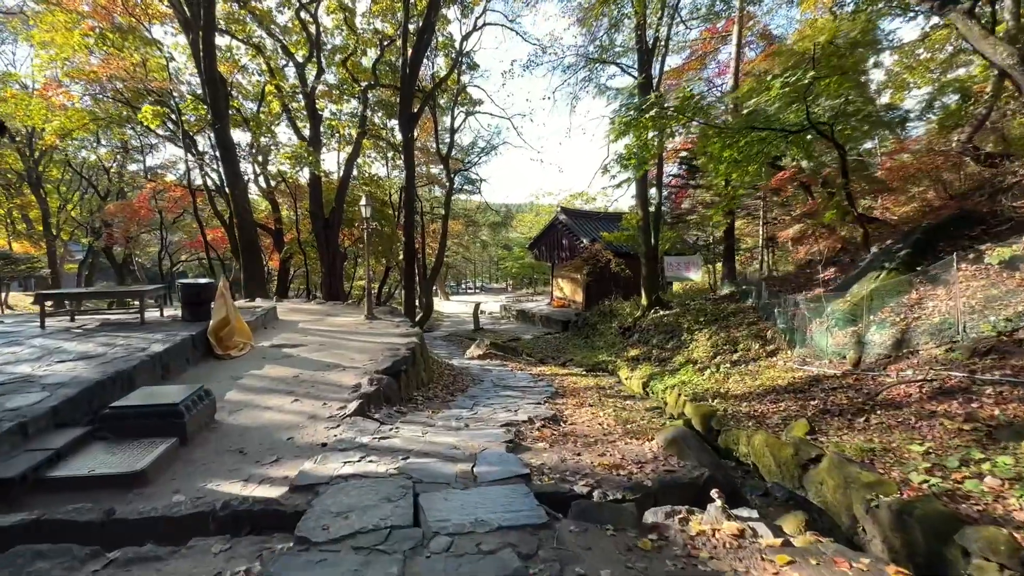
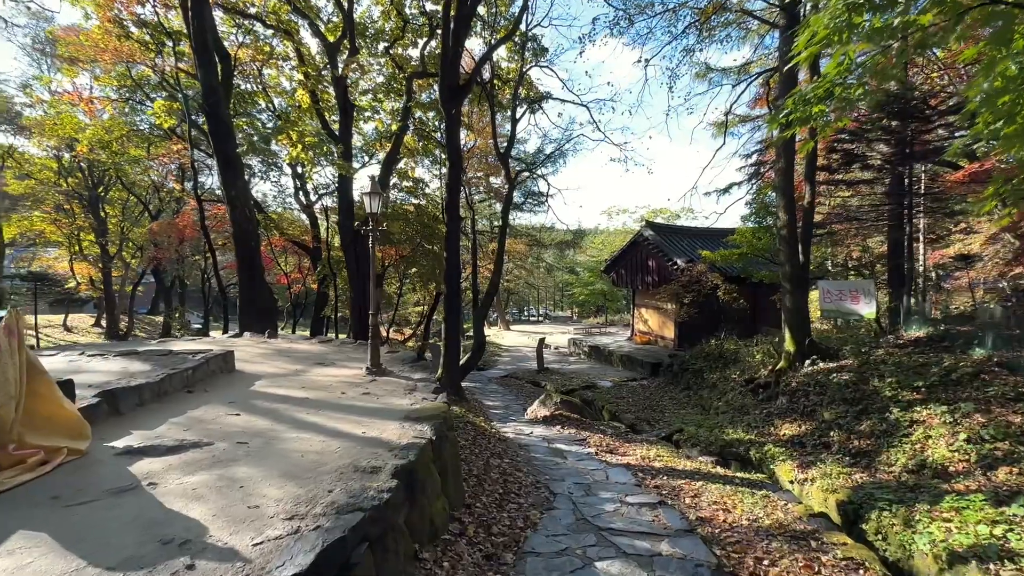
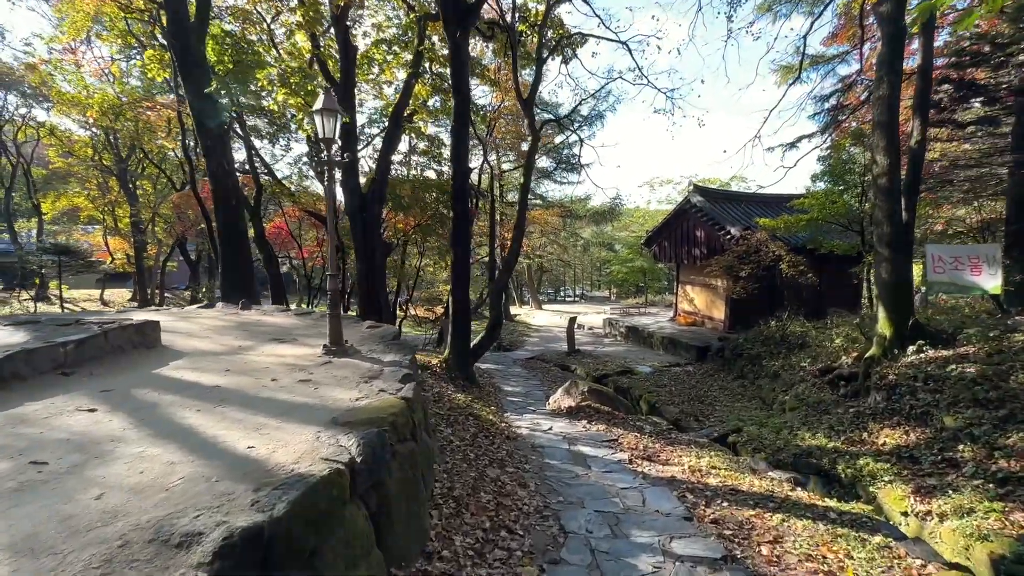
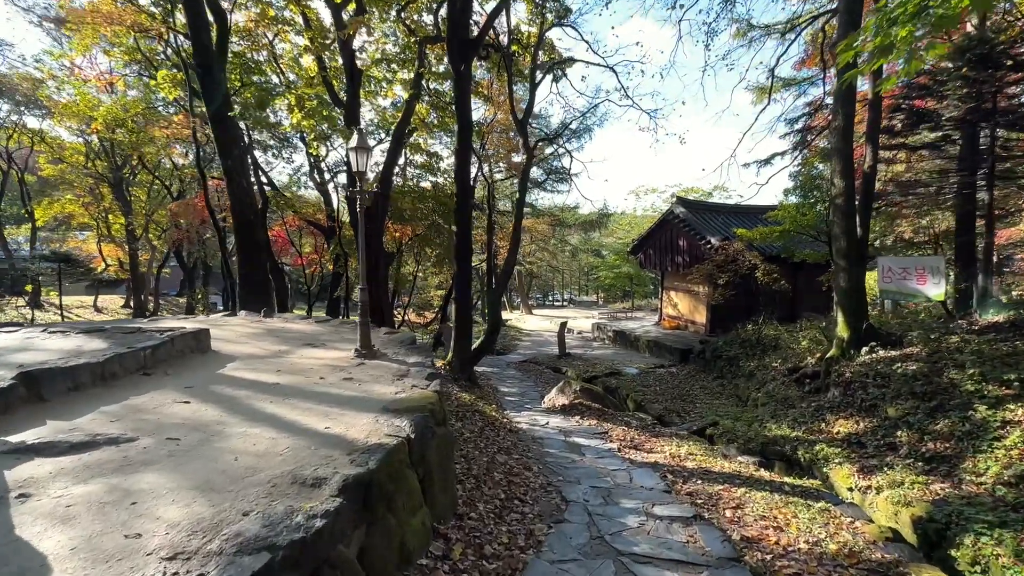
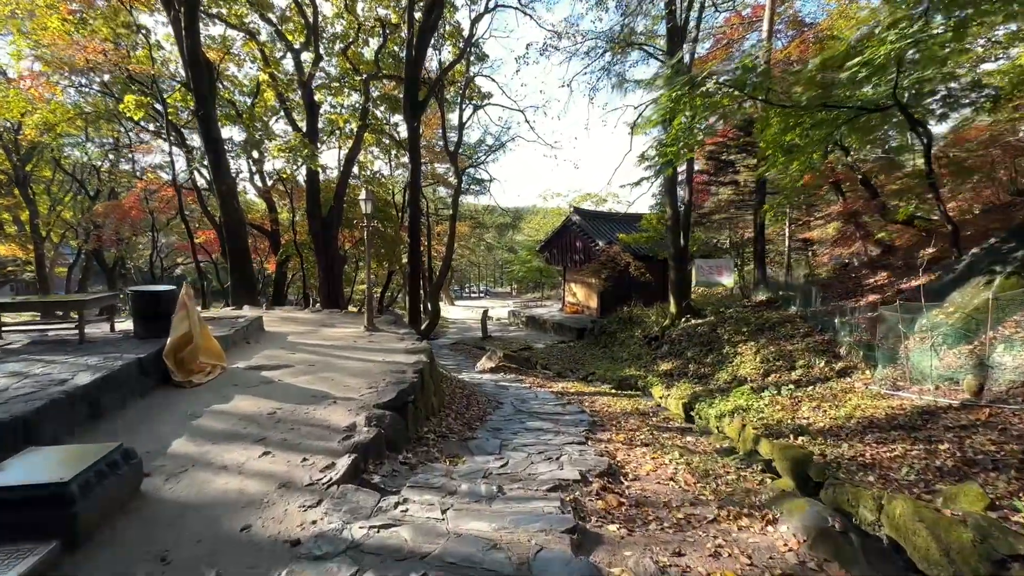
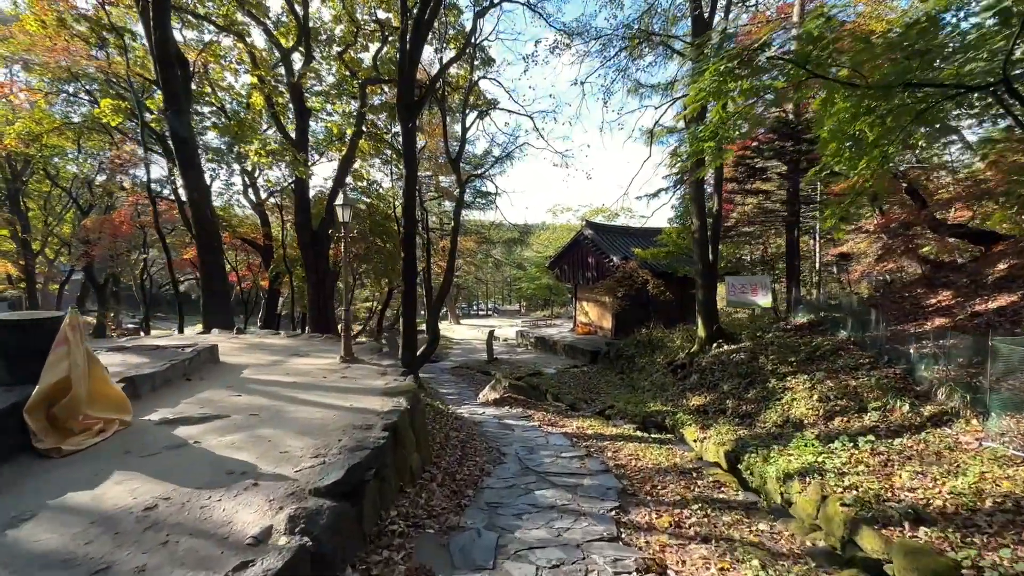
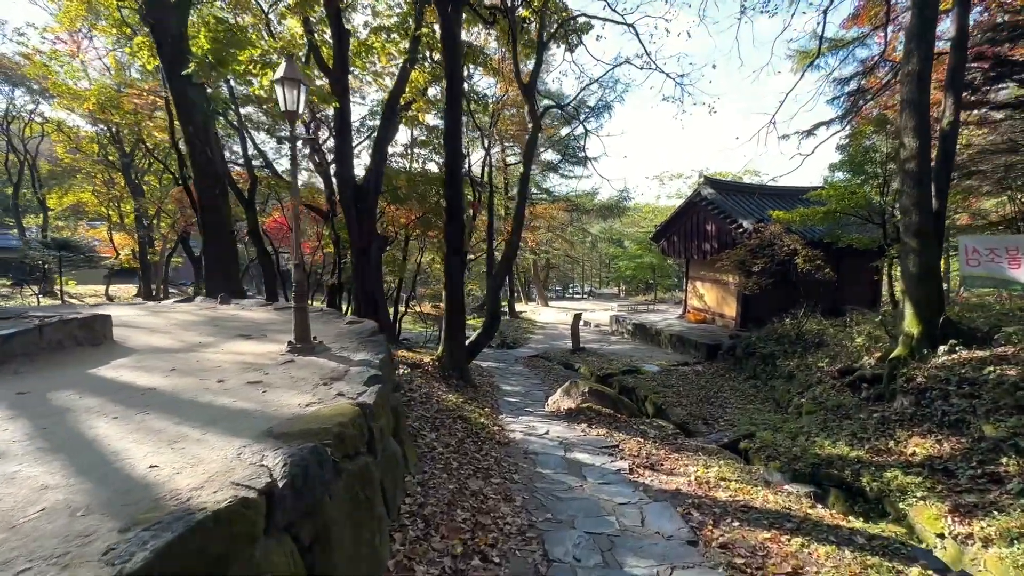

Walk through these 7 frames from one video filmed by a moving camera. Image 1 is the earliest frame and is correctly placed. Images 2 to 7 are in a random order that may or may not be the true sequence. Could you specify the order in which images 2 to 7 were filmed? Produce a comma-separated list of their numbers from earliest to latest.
5, 6, 2, 4, 3, 7
